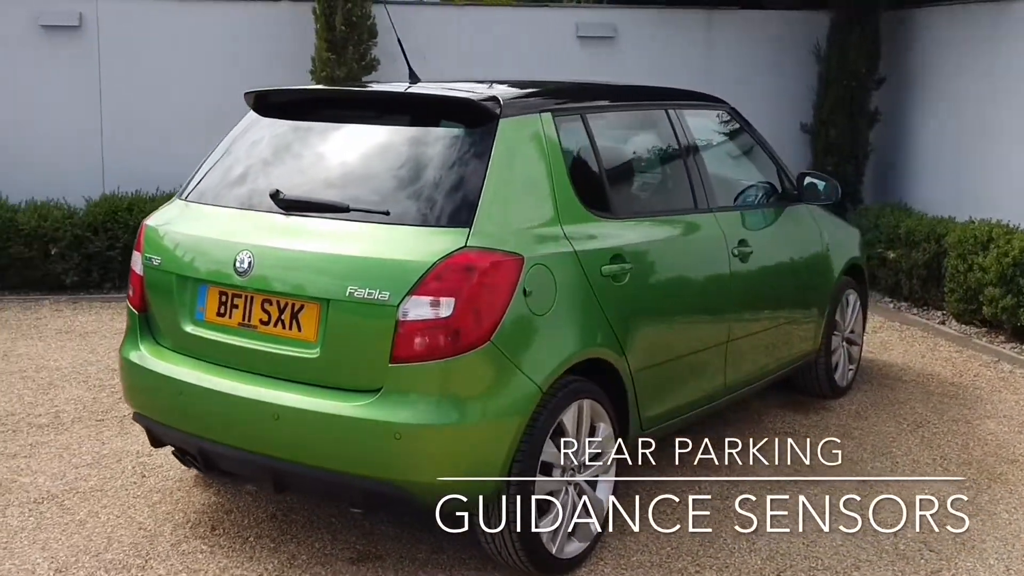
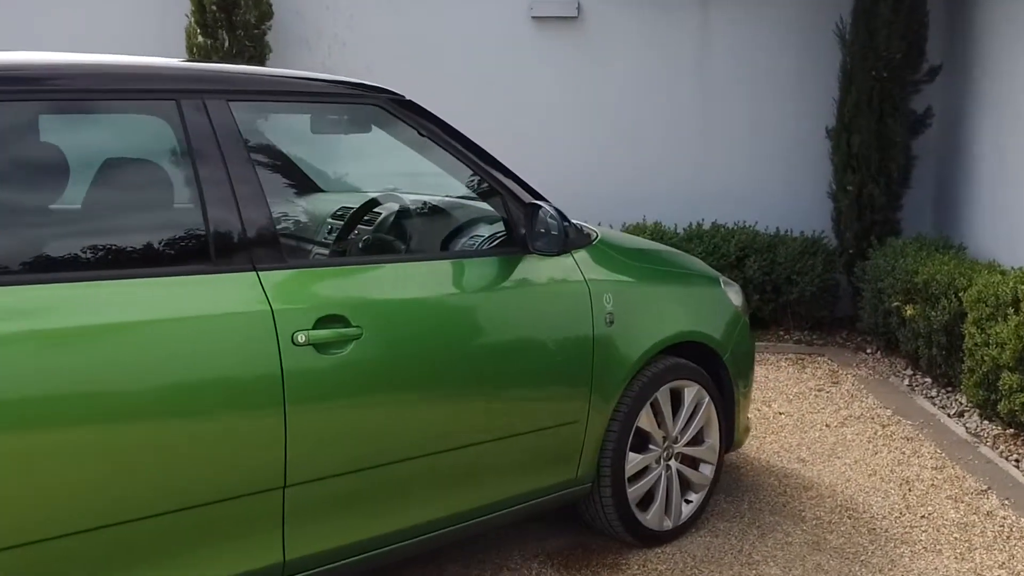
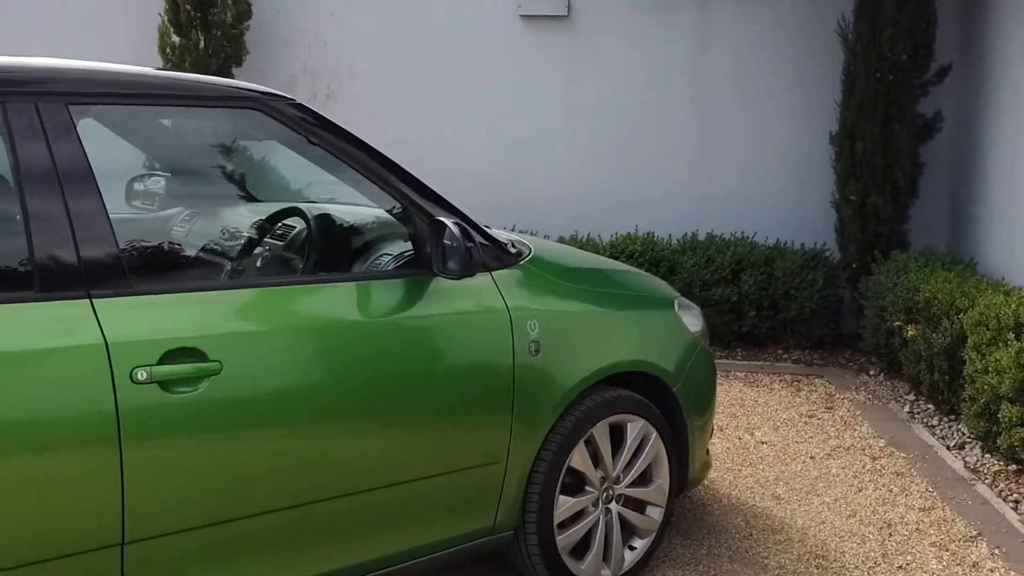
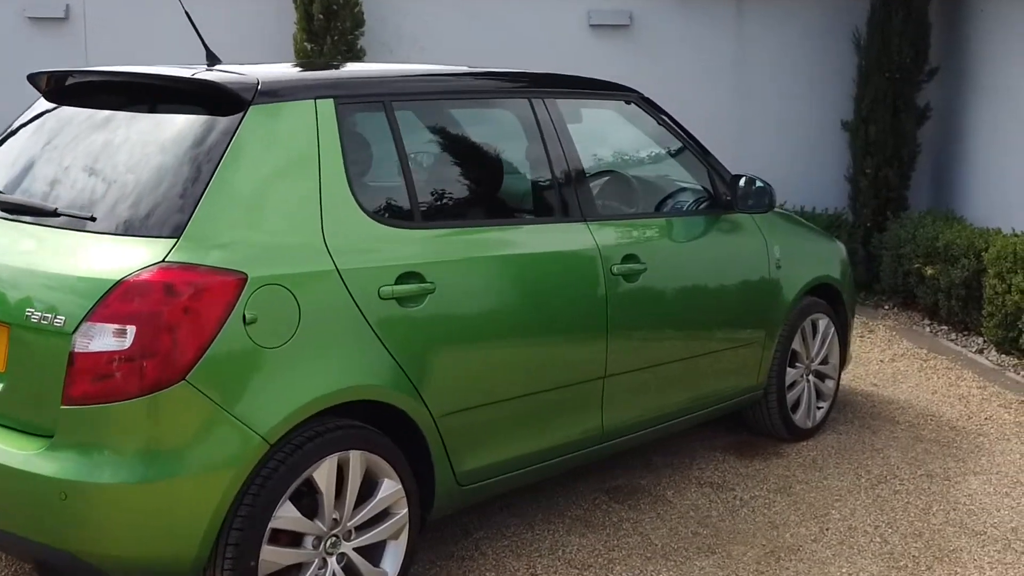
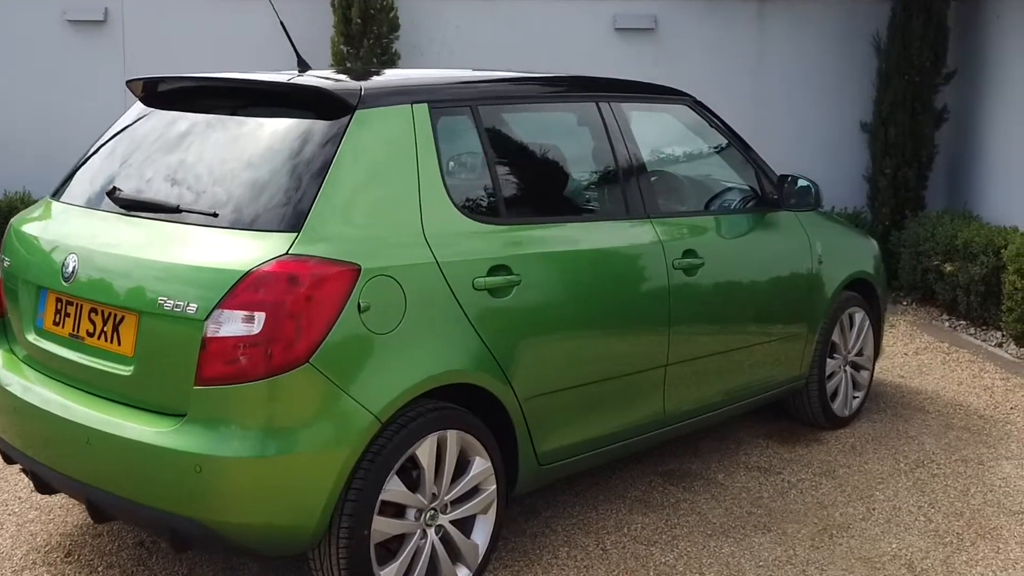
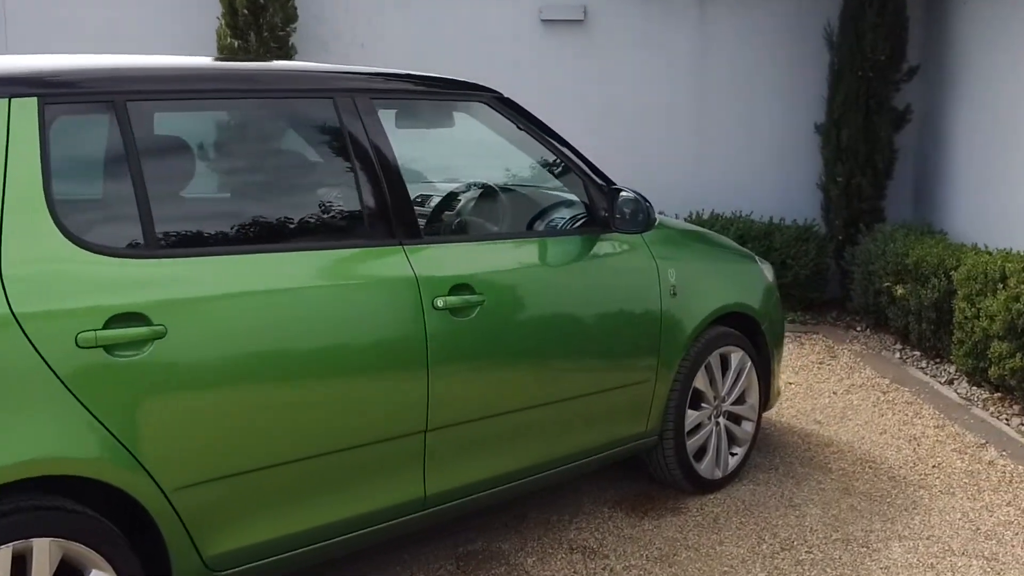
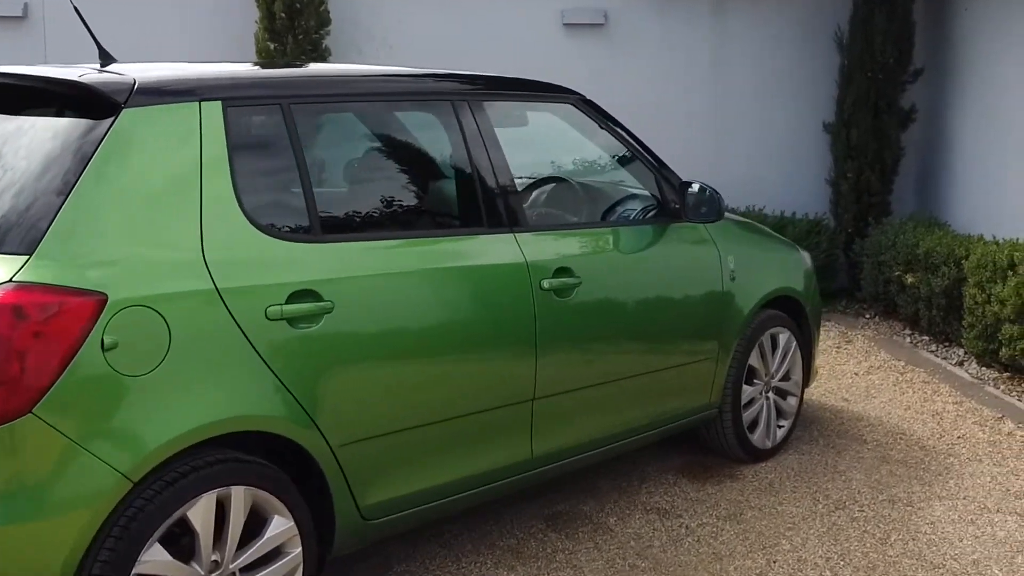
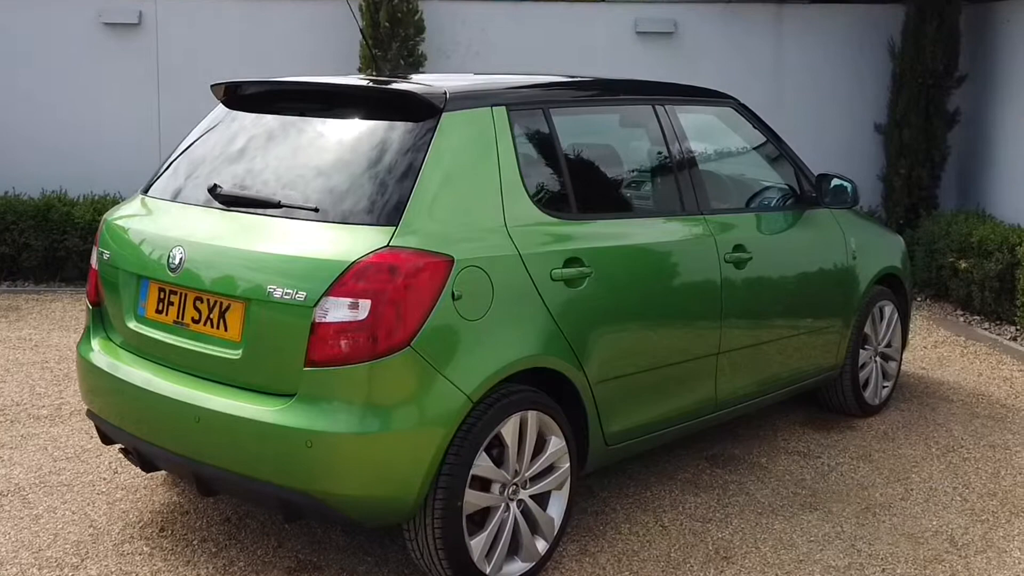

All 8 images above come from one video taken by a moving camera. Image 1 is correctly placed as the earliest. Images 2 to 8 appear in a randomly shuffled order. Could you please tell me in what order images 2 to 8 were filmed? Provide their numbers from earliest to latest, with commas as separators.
8, 5, 4, 7, 6, 2, 3
